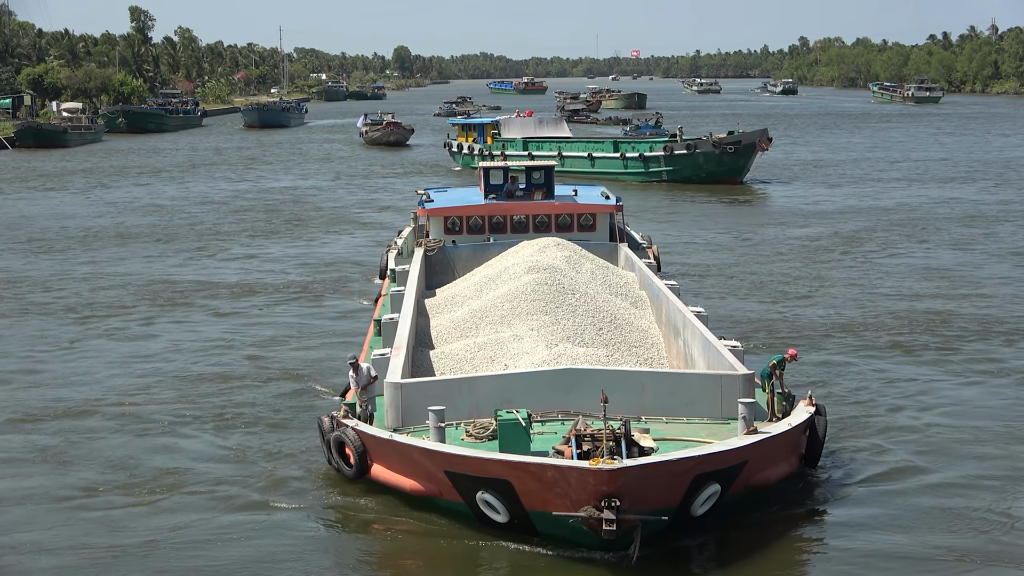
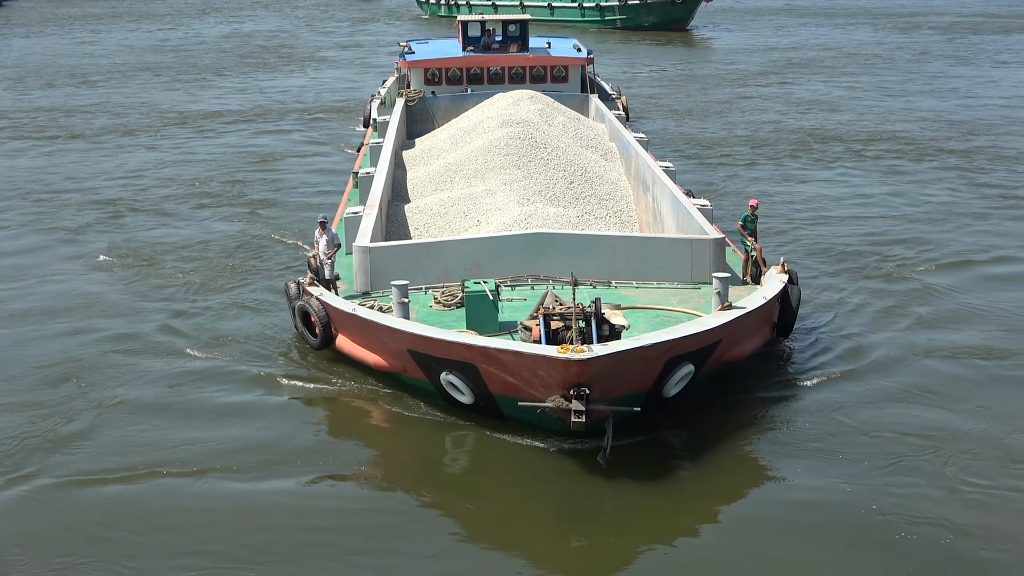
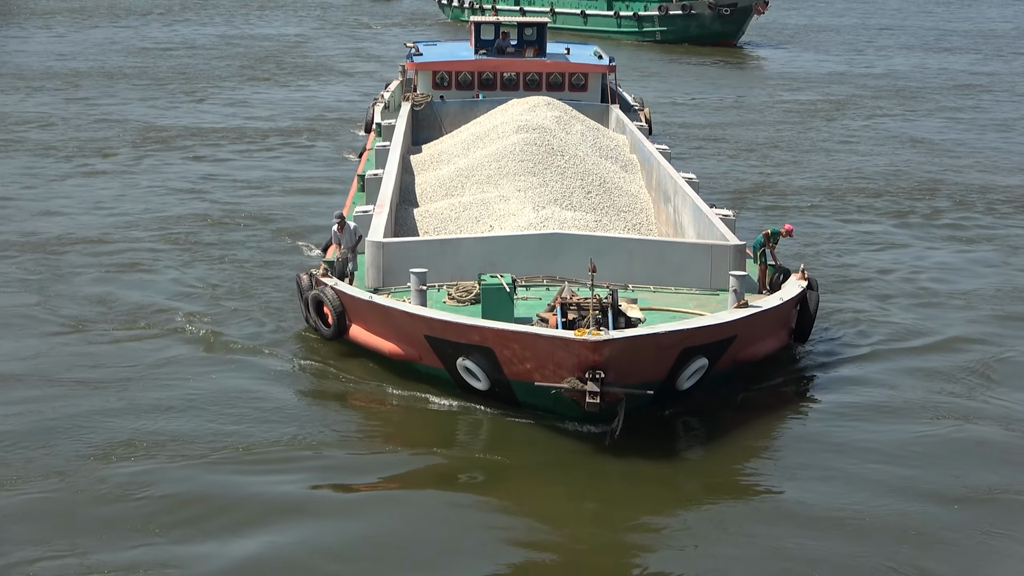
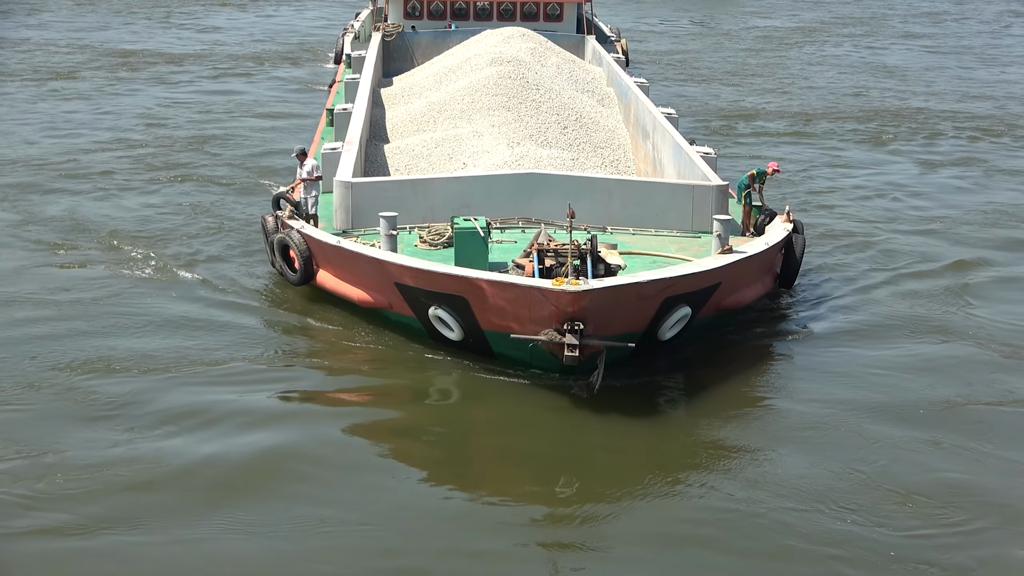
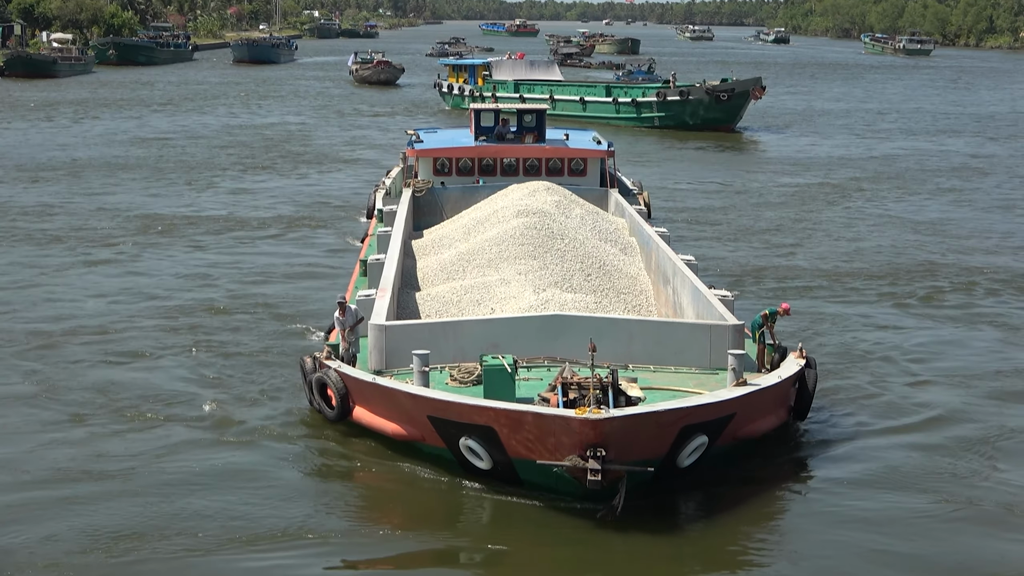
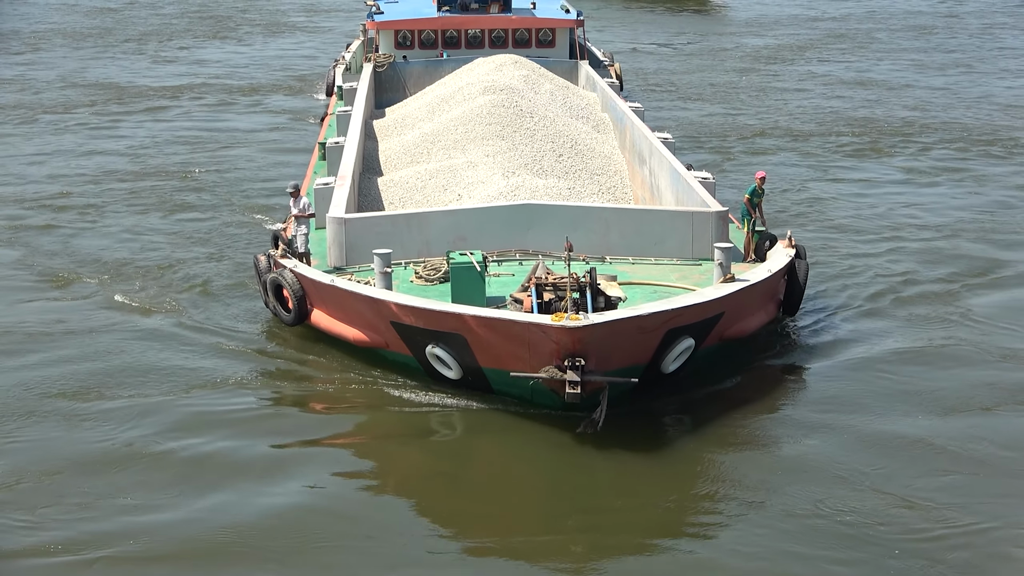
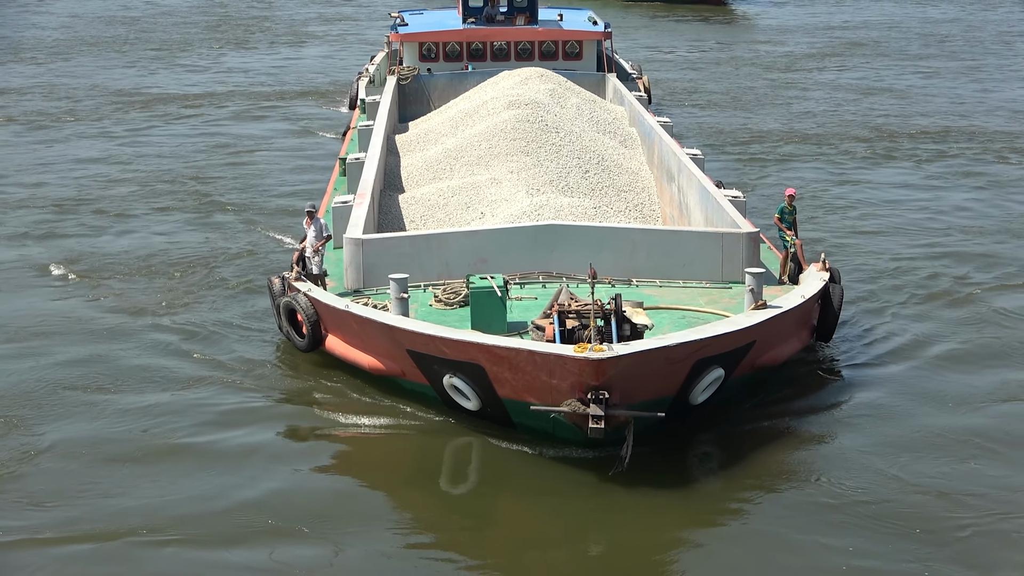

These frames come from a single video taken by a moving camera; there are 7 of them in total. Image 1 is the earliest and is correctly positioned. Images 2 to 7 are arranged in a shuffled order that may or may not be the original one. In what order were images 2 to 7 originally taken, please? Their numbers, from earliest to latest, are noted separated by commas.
5, 3, 4, 6, 7, 2
